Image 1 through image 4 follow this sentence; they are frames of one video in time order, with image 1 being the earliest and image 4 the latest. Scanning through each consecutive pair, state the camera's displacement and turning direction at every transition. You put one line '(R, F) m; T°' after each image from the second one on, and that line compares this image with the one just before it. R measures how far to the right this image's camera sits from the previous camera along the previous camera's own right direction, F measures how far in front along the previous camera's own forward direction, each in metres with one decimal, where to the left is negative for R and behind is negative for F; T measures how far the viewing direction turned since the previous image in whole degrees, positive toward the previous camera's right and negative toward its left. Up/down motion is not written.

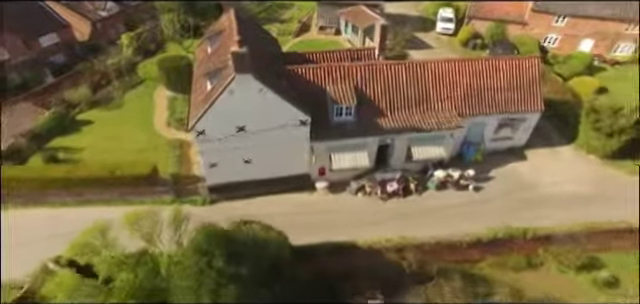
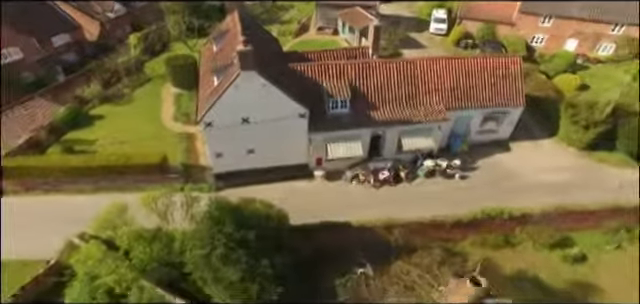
(+0.1, -1.1) m; 0°
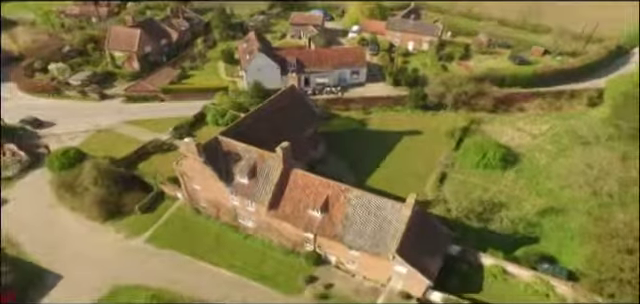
(+2.4, -24.3) m; 0°
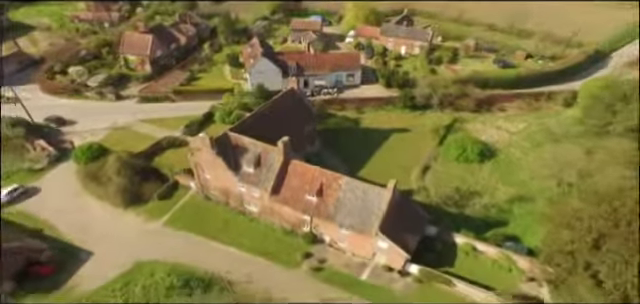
(+0.3, -3.5) m; 0°
